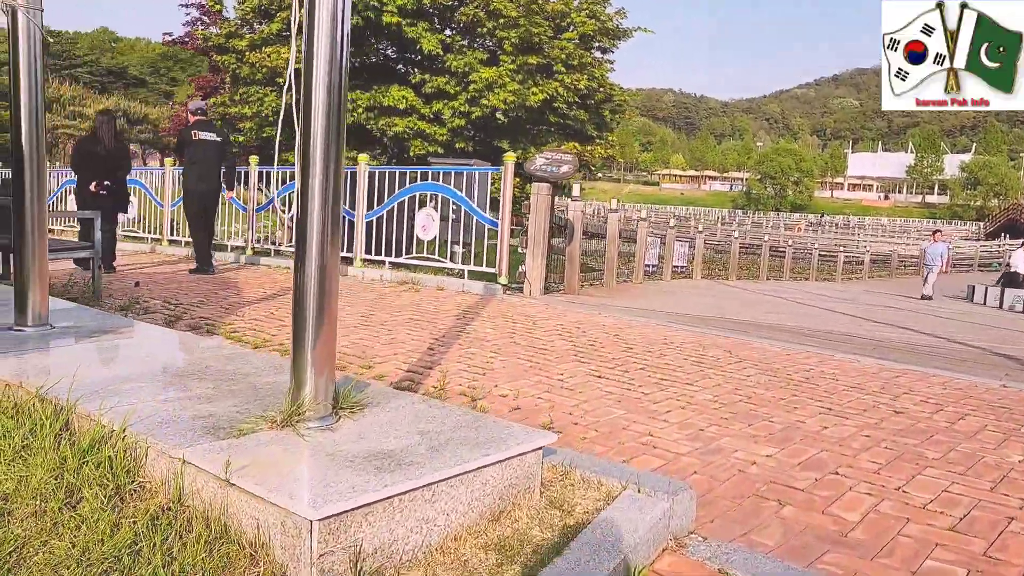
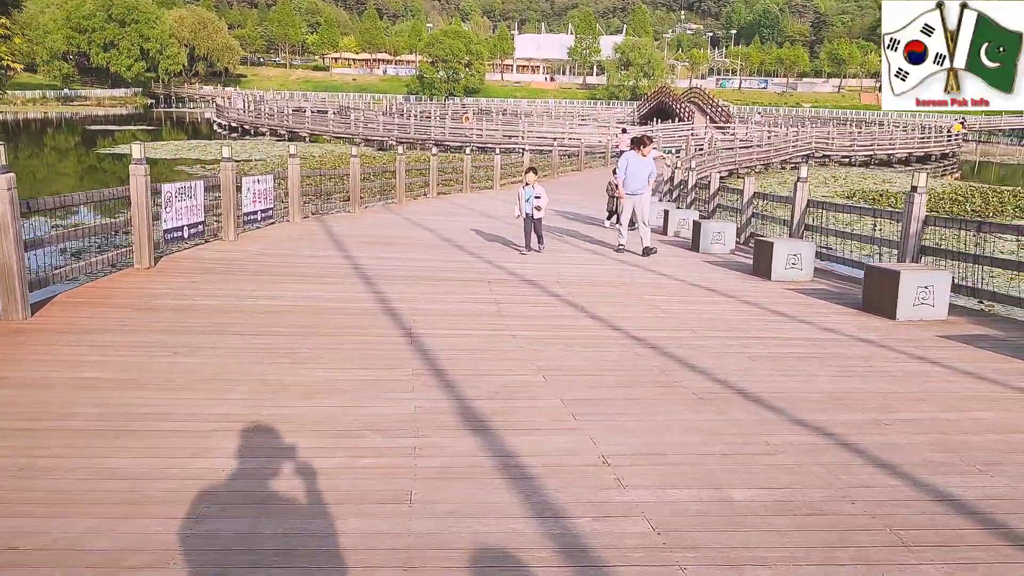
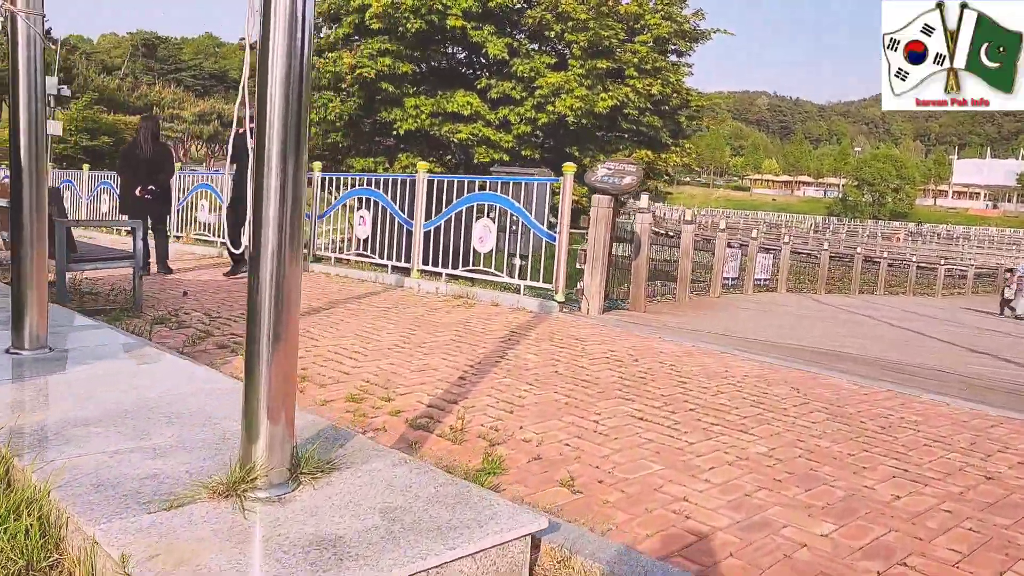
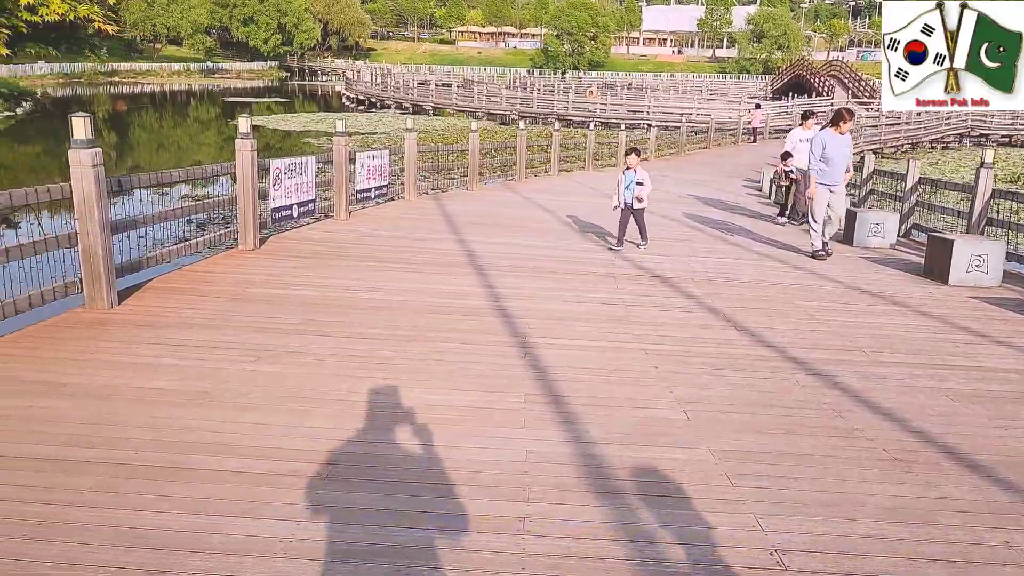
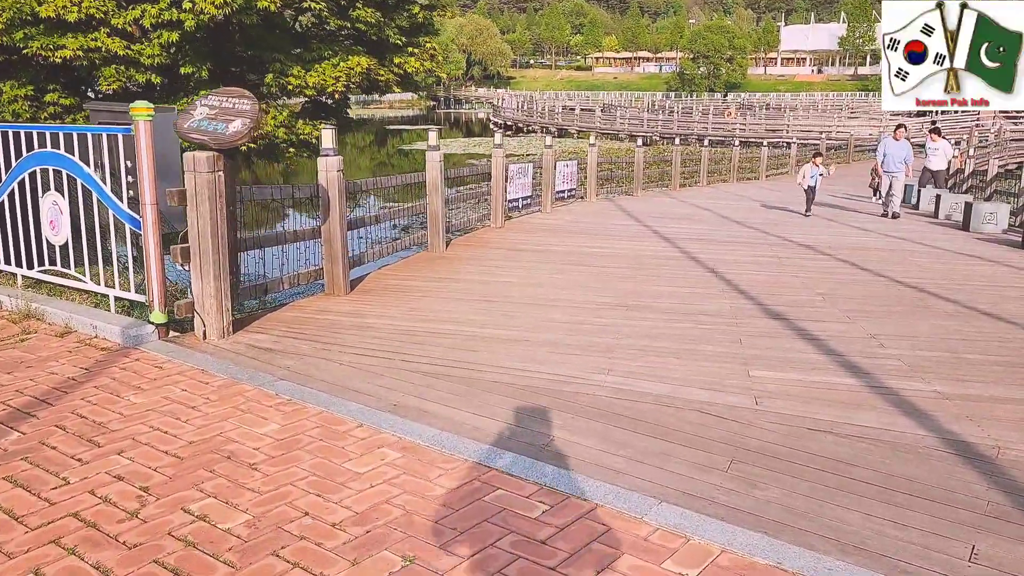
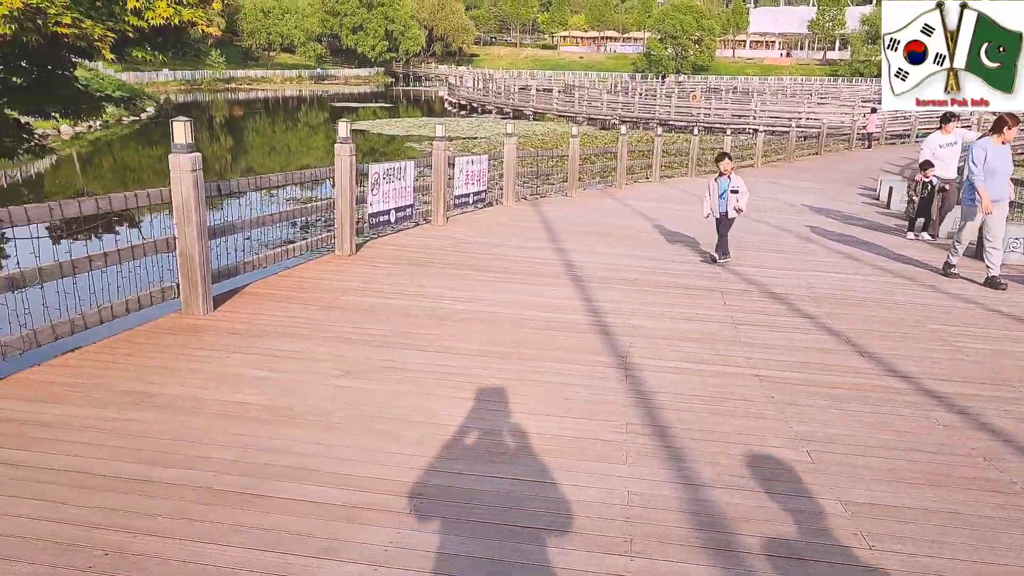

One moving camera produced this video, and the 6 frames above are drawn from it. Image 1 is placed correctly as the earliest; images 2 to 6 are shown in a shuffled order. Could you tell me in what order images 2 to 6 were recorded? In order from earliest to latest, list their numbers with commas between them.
3, 5, 2, 4, 6
